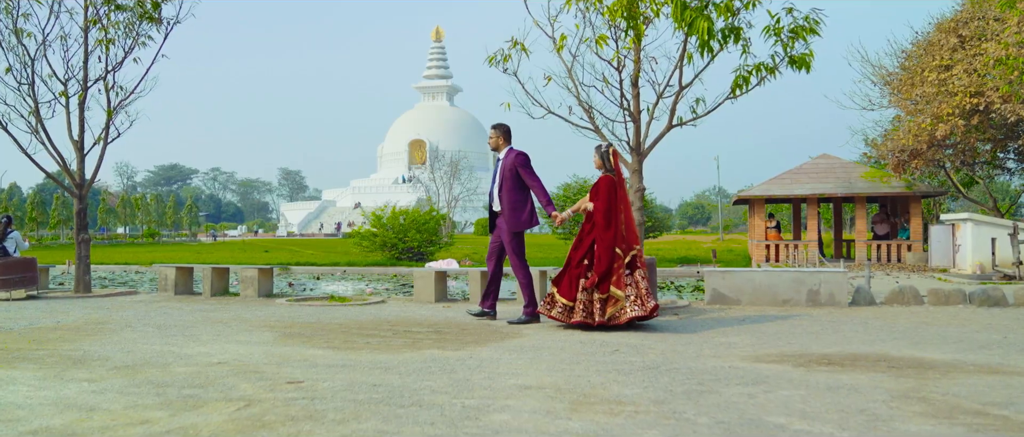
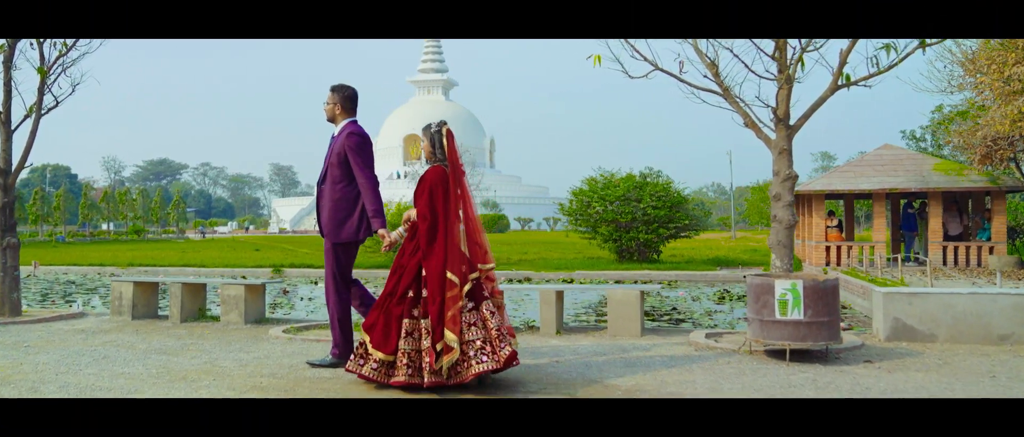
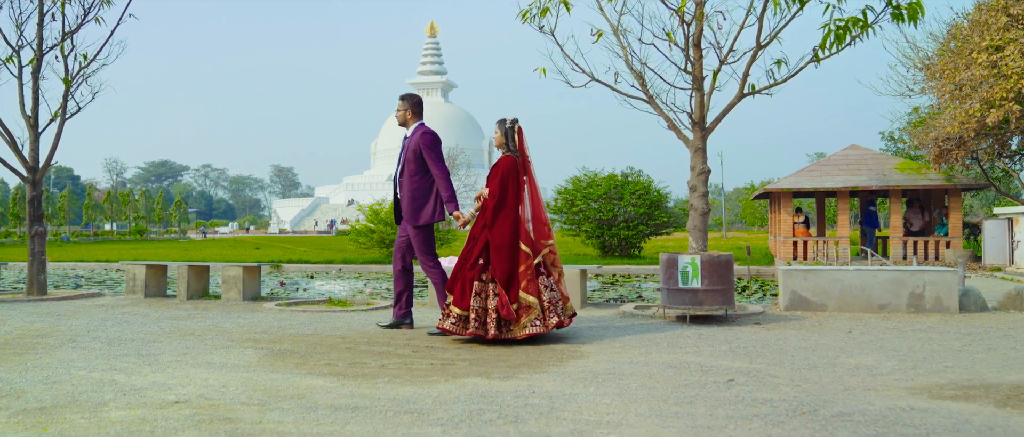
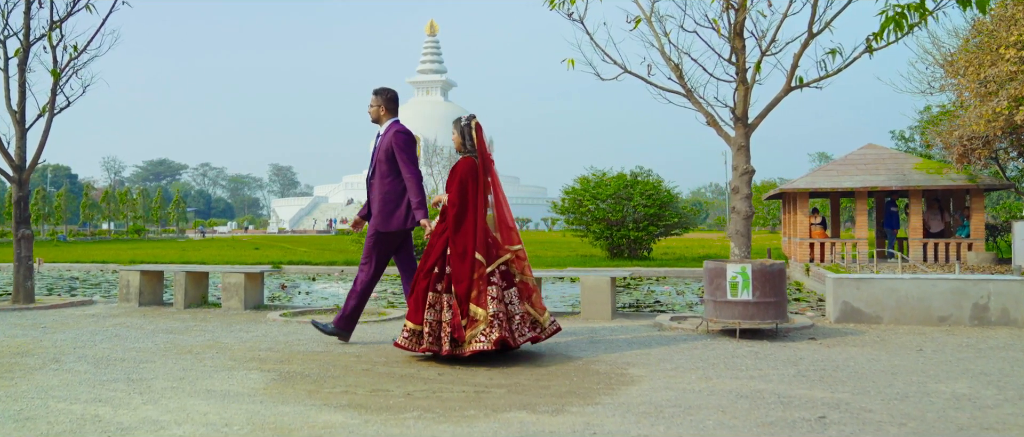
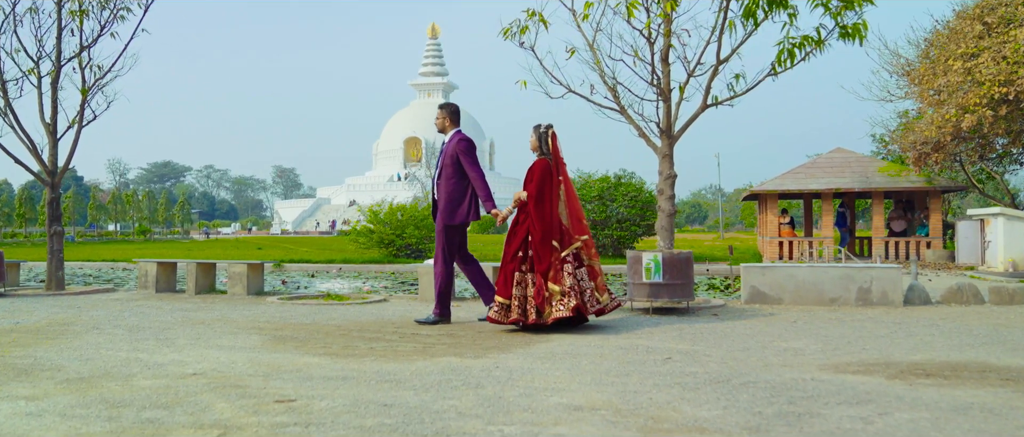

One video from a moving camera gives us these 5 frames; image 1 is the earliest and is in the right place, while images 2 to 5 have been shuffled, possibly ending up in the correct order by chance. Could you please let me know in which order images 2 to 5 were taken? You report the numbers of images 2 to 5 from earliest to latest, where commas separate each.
5, 3, 4, 2
